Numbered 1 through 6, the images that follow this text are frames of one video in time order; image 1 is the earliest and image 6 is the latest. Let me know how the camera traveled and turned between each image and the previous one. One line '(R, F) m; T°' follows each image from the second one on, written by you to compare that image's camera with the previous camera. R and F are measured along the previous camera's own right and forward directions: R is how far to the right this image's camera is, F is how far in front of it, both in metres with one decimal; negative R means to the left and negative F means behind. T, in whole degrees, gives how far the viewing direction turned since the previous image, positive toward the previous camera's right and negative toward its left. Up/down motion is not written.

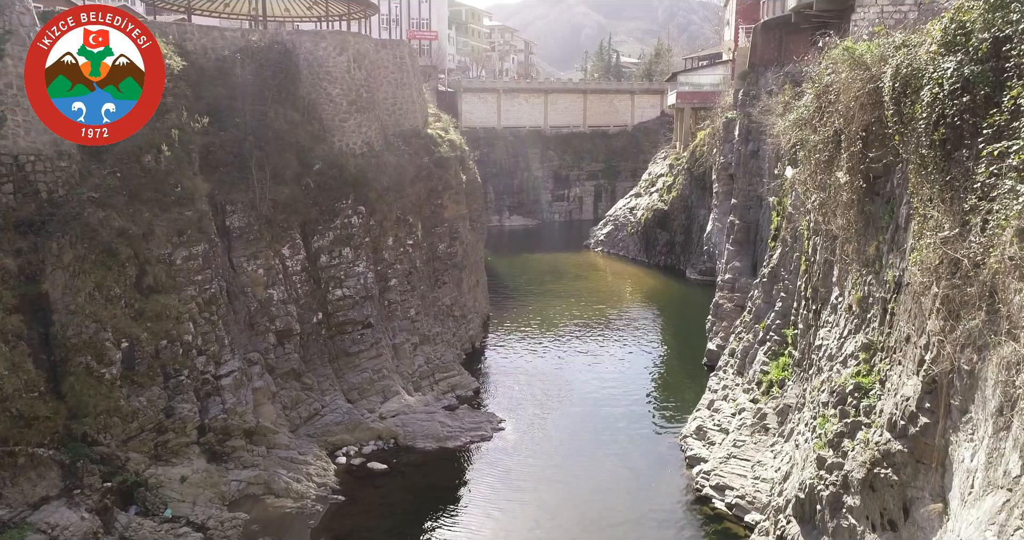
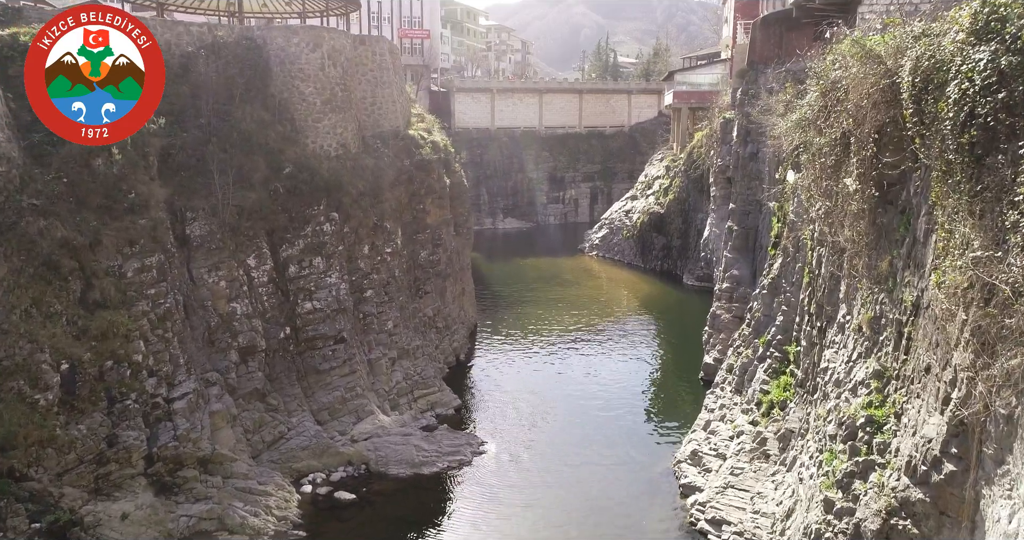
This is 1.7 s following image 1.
(+0.4, +1.2) m; 0°
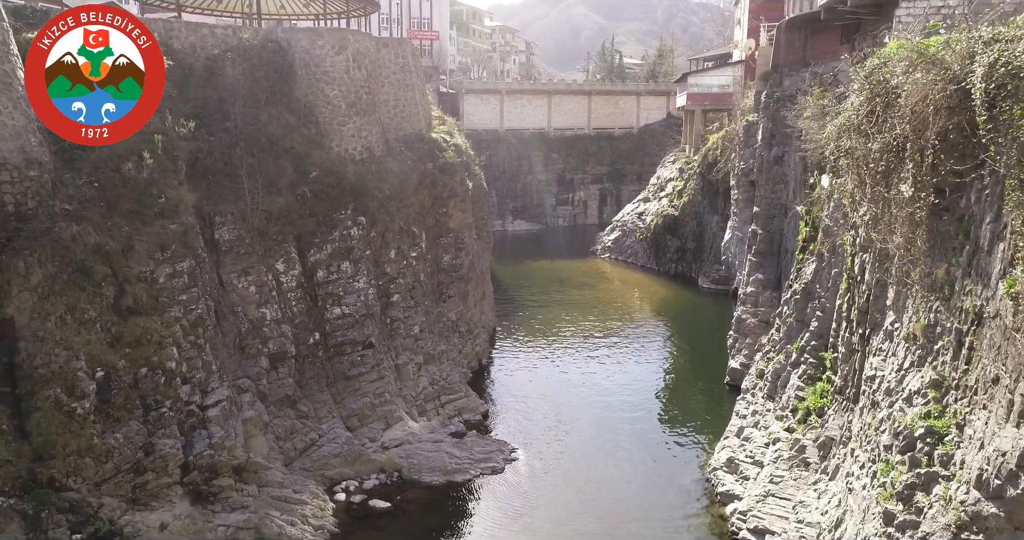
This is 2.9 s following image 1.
(-0.7, +0.2) m; 0°
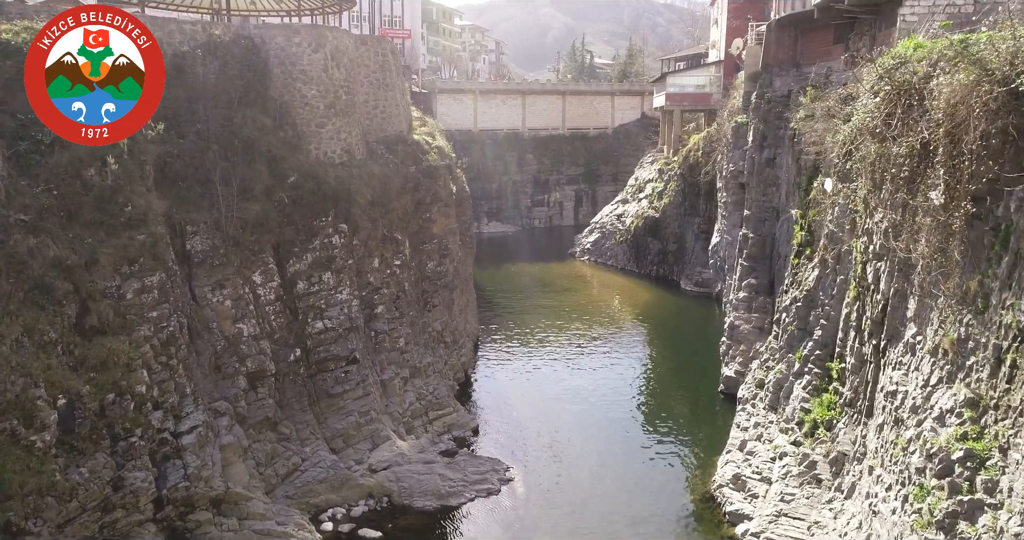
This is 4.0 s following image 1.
(-0.5, +0.9) m; +2°
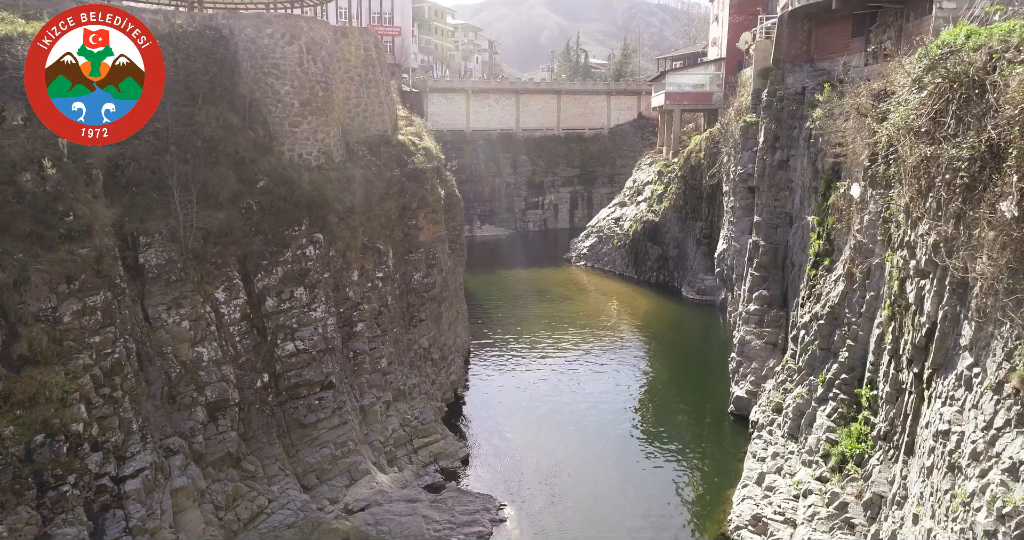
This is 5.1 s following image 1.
(0.0, +1.6) m; 0°
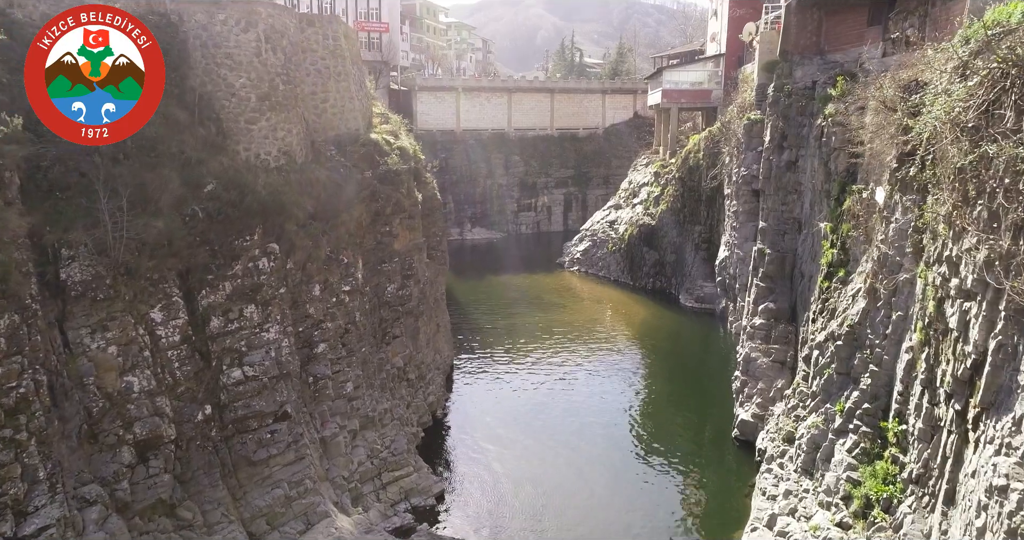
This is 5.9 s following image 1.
(+0.3, +1.7) m; 0°
